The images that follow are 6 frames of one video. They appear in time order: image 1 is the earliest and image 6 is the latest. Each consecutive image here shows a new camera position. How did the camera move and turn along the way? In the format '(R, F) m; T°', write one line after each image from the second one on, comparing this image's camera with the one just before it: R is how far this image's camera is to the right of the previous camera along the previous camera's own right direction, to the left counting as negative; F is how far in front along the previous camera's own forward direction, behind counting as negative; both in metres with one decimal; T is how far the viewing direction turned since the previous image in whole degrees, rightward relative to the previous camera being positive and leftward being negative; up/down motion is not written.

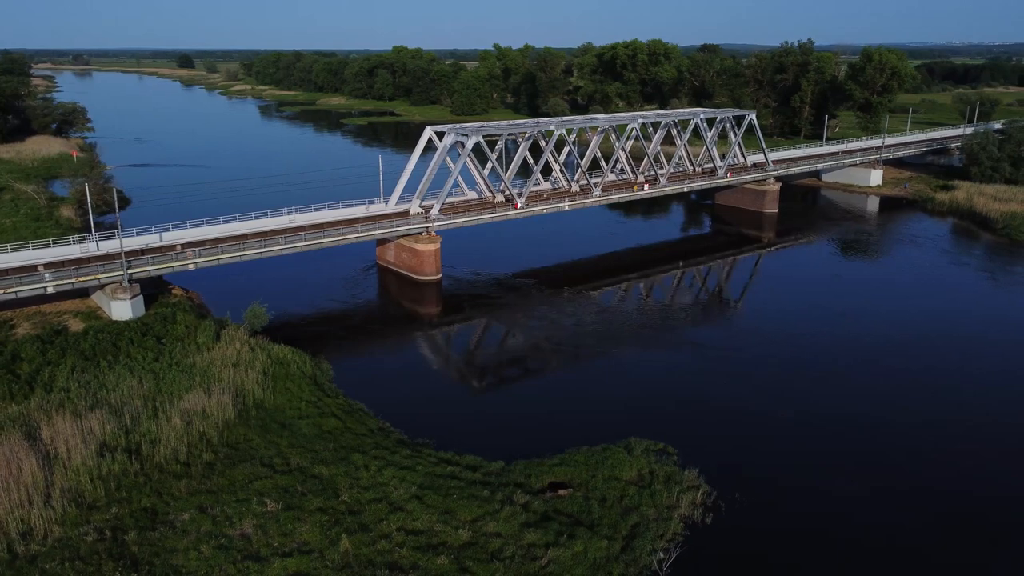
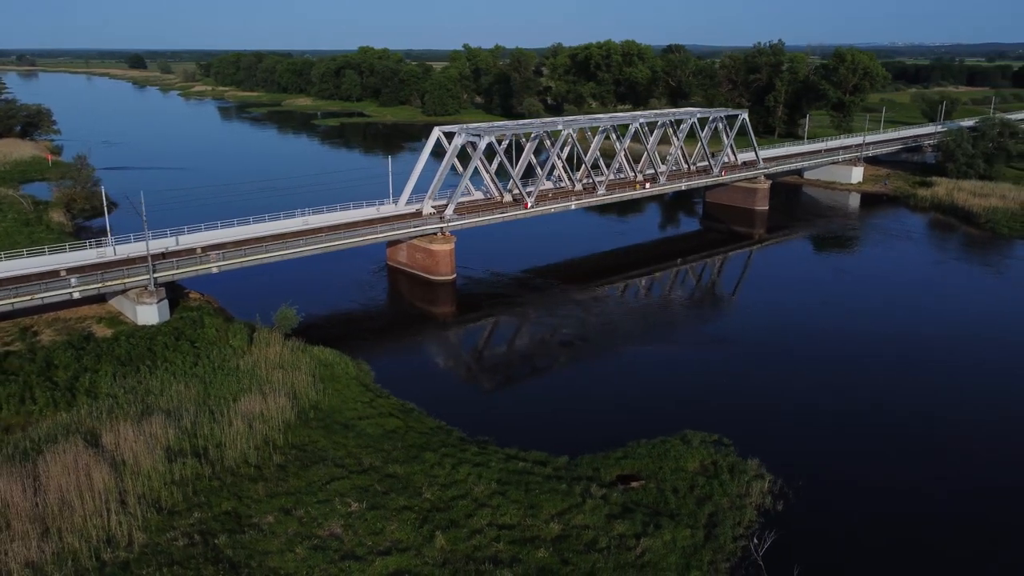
(-1.8, -0.1) m; +3°
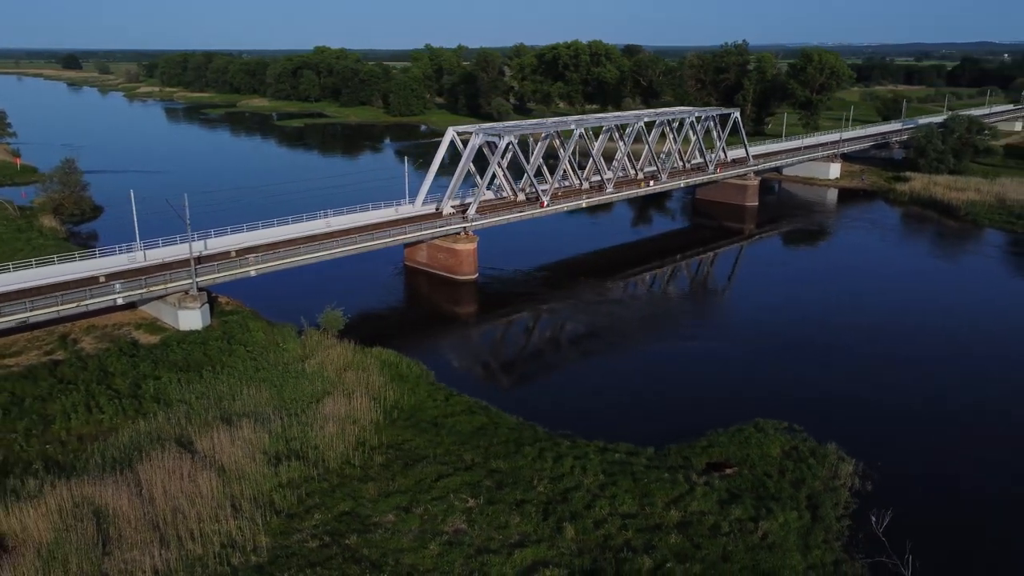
(-2.4, -0.1) m; +4°
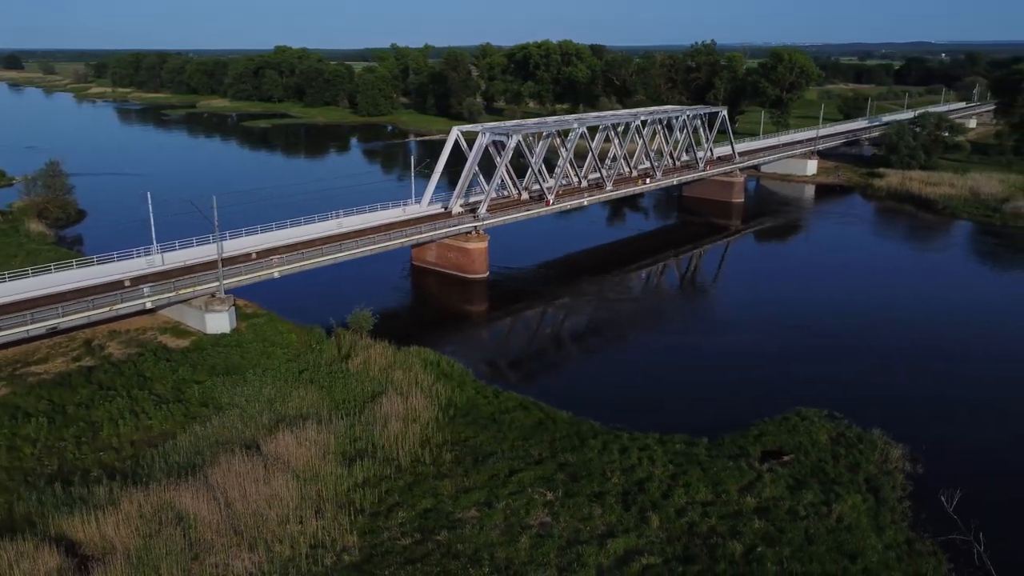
(-1.8, -0.1) m; +3°
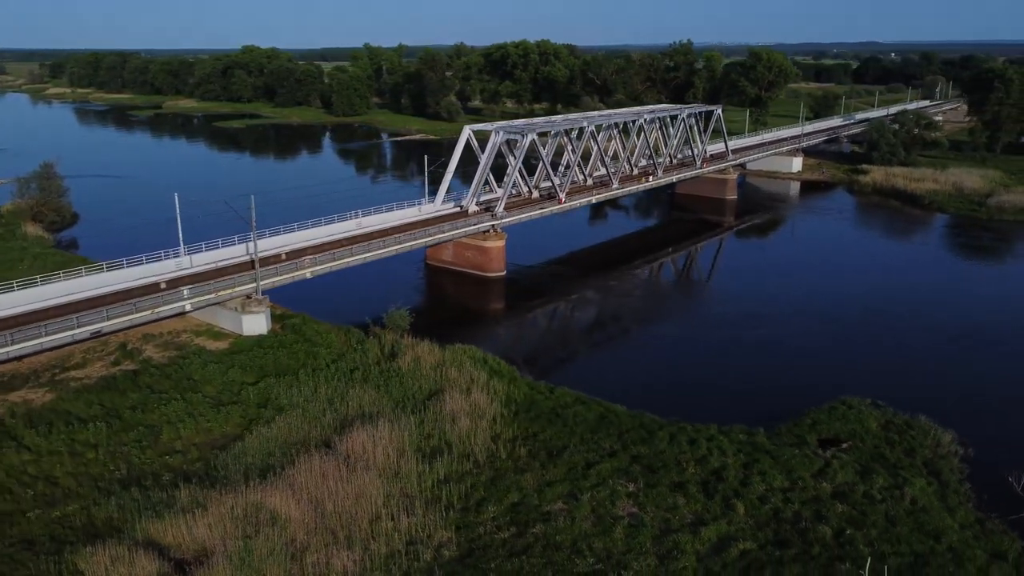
(-1.8, -0.1) m; +3°
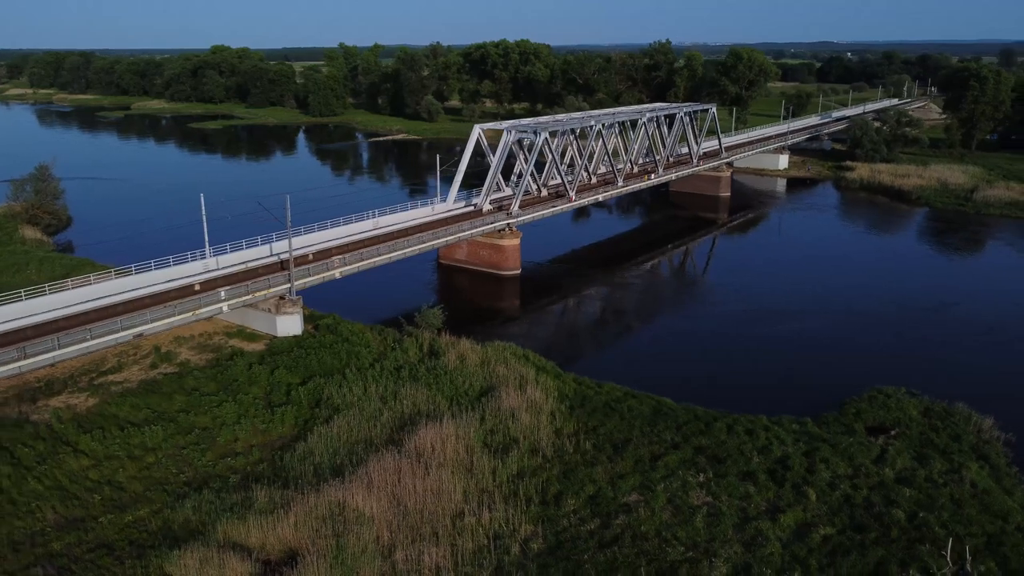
(-1.6, -0.1) m; +2°
